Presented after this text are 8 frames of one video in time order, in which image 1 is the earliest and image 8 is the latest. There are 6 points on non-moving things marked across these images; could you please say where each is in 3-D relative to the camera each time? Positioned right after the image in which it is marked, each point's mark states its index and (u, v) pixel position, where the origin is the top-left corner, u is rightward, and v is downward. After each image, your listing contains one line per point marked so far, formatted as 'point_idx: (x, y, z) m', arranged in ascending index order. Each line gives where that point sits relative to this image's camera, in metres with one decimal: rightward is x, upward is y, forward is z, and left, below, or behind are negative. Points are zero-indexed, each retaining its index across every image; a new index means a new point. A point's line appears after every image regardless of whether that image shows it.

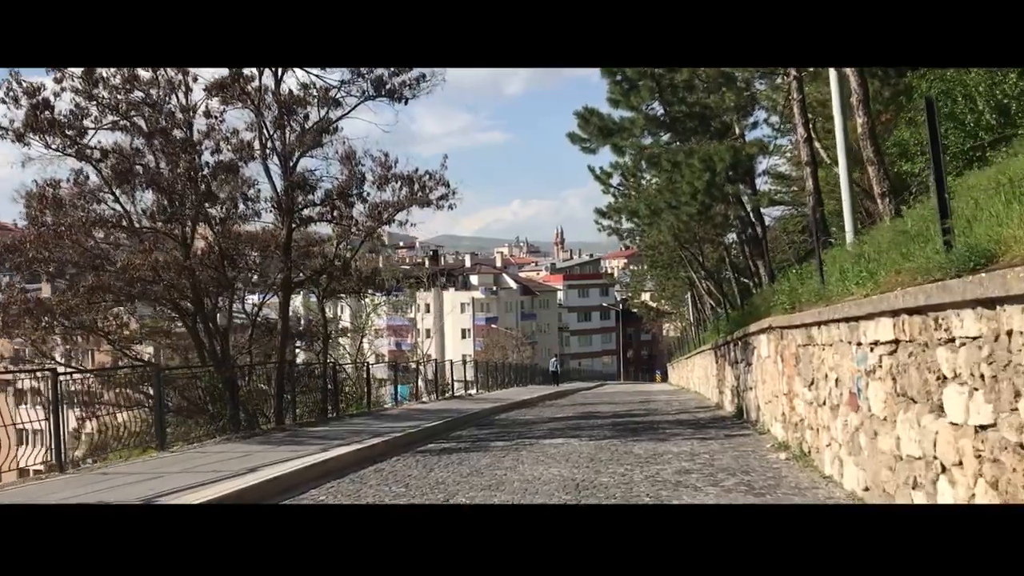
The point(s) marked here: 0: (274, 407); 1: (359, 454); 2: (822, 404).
0: (-4.8, -2.4, +17.7) m
1: (-2.5, -2.7, +14.0) m
2: (+3.3, -1.2, +9.3) m
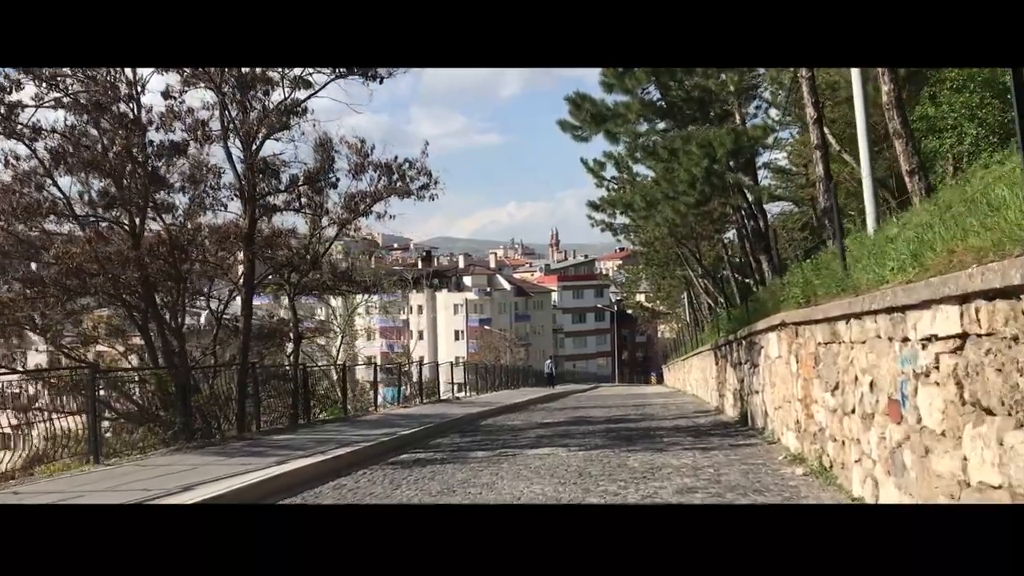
0: (-5.1, -2.3, +16.2) m
1: (-2.8, -2.6, +12.5) m
2: (+3.0, -1.1, +7.9) m
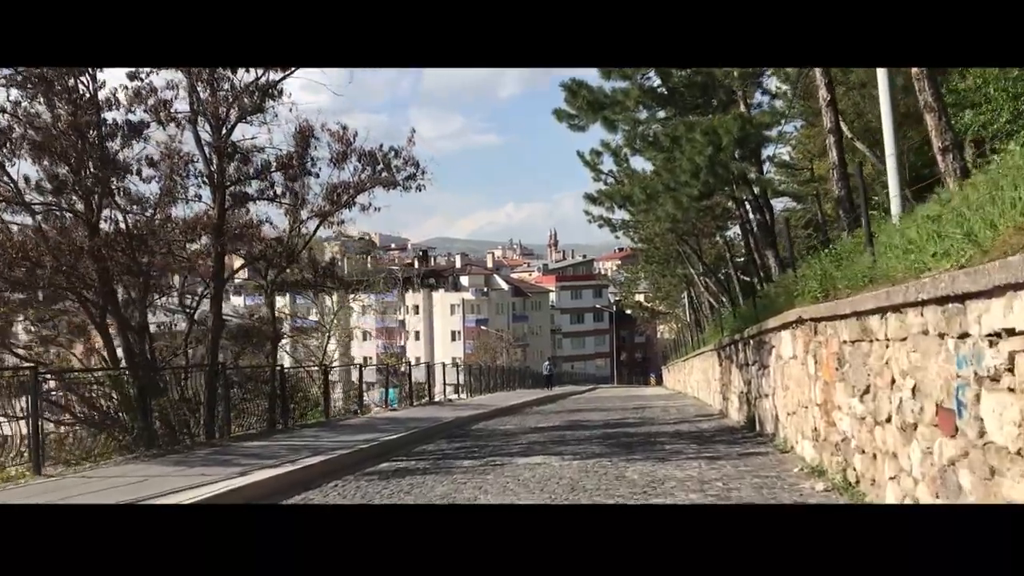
0: (-5.3, -2.3, +15.1) m
1: (-3.0, -2.5, +11.4) m
2: (+2.9, -1.0, +6.8) m
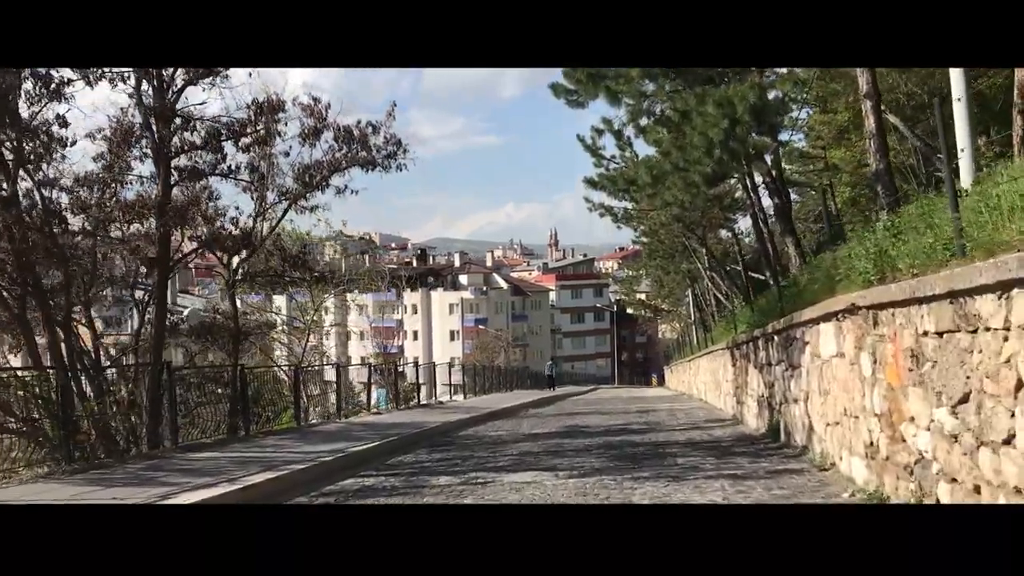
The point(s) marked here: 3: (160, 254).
0: (-5.5, -2.1, +13.2) m
1: (-3.1, -2.3, +9.5) m
2: (+2.7, -0.9, +4.8) m
3: (-5.8, +0.7, +14.2) m
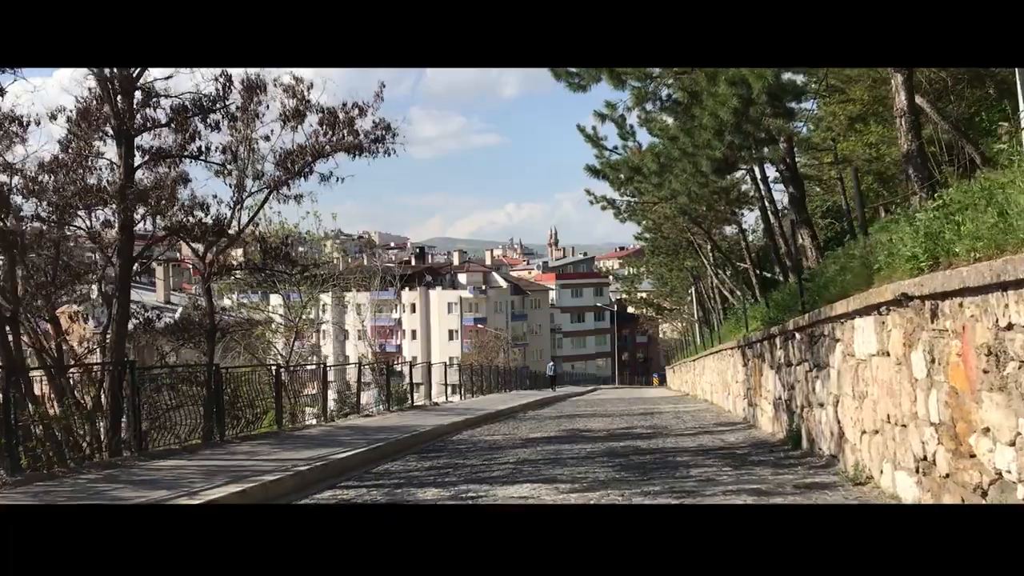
0: (-5.5, -2.0, +12.0) m
1: (-3.2, -2.2, +8.3) m
2: (+2.6, -0.8, +3.7) m
3: (-5.9, +0.8, +13.1) m
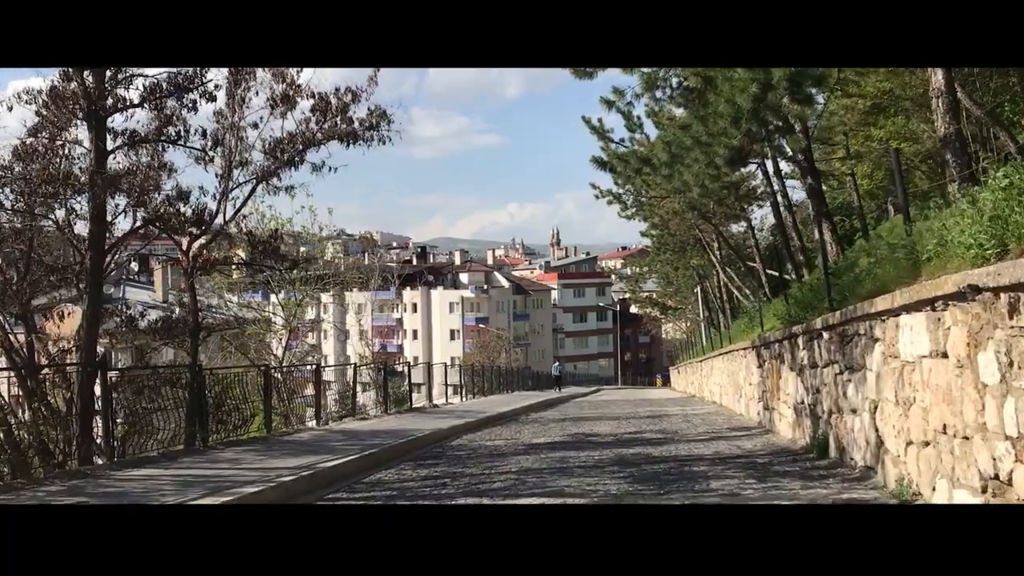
0: (-5.5, -1.9, +11.1) m
1: (-3.2, -2.1, +7.4) m
2: (+2.7, -0.7, +2.8) m
3: (-5.8, +0.9, +12.2) m
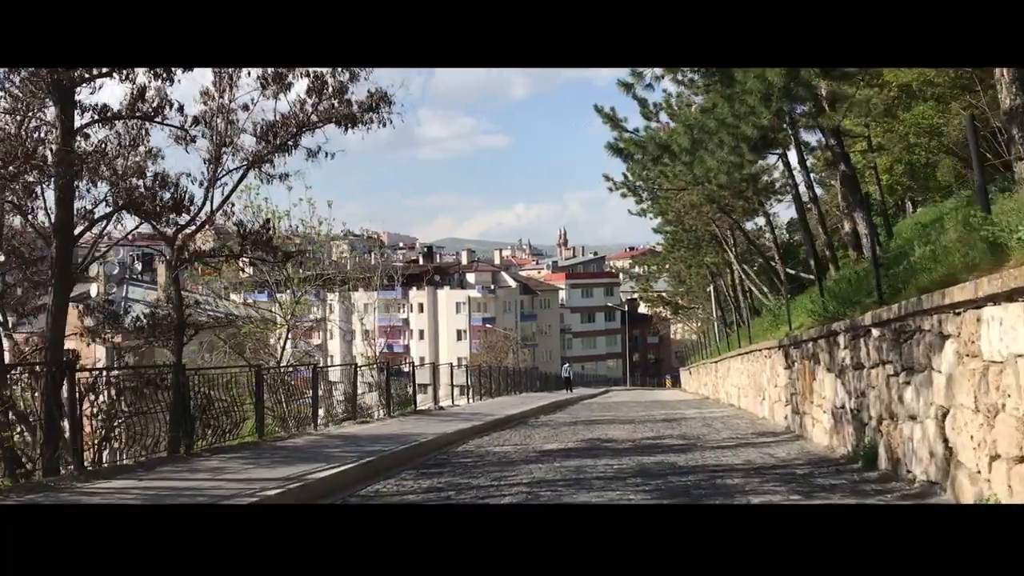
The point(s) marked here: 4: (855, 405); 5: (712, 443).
0: (-5.4, -1.8, +10.1) m
1: (-3.1, -2.0, +6.4) m
2: (+2.7, -0.6, +1.7) m
3: (-5.7, +1.0, +11.1) m
4: (+4.1, -1.4, +10.6) m
5: (+3.3, -2.6, +14.5) m
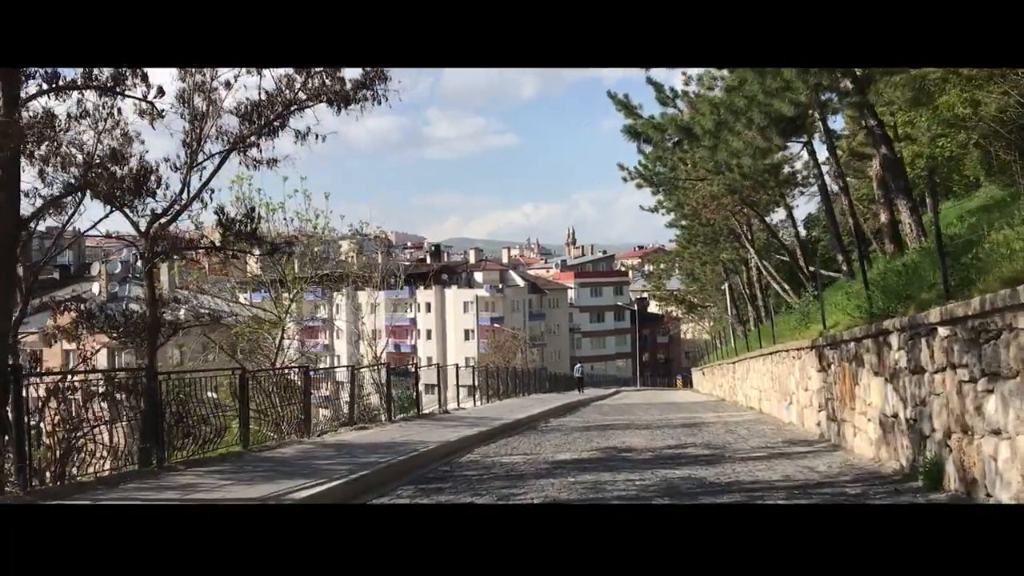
0: (-5.3, -1.8, +8.8) m
1: (-3.0, -2.0, +5.1) m
2: (+2.7, -0.5, +0.3) m
3: (-5.6, +1.0, +9.9) m
4: (+4.2, -1.3, +9.3) m
5: (+3.5, -2.5, +13.2) m
